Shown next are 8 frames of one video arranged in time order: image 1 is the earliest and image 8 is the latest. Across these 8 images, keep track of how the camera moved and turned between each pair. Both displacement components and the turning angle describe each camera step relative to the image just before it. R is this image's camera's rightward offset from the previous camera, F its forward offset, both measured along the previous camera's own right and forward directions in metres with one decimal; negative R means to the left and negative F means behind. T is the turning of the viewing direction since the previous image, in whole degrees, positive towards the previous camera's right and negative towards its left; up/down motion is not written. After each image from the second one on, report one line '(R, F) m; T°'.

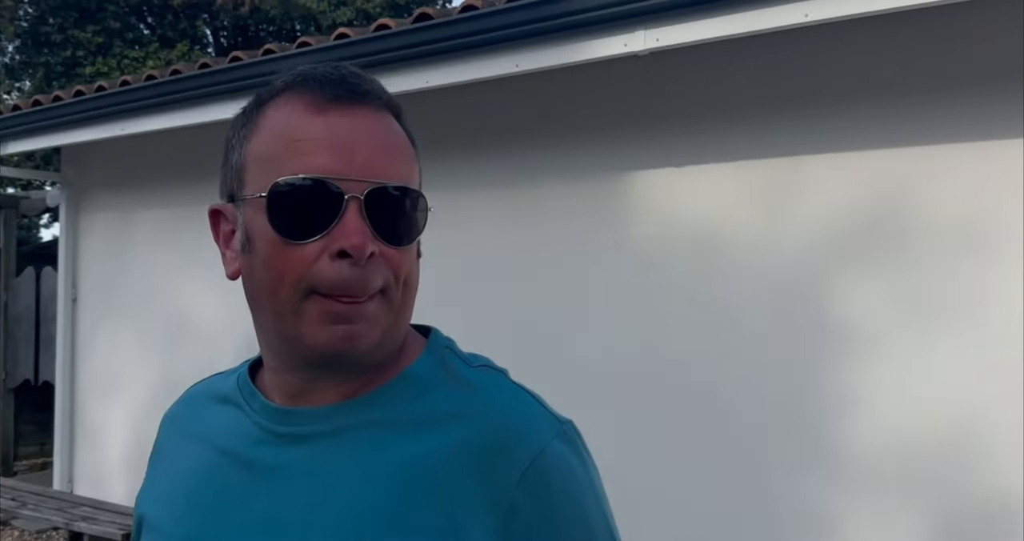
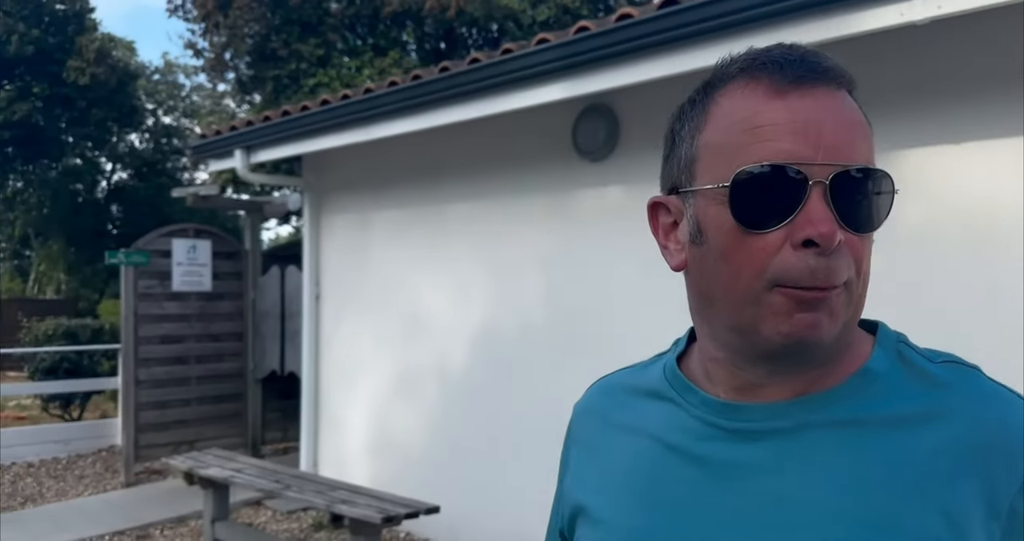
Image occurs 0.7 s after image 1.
(-0.6, 0.0) m; -11°
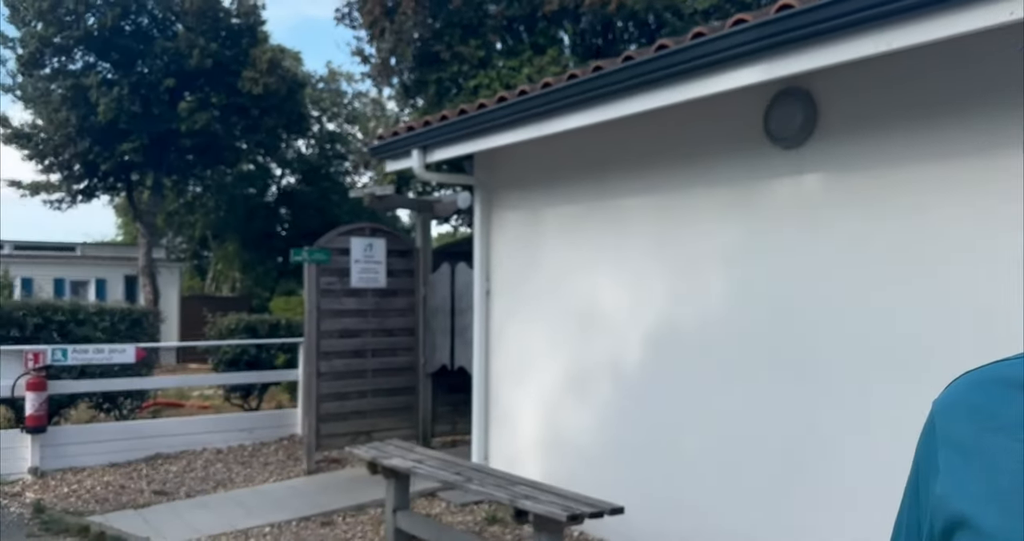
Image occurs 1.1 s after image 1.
(-0.4, +0.1) m; -9°
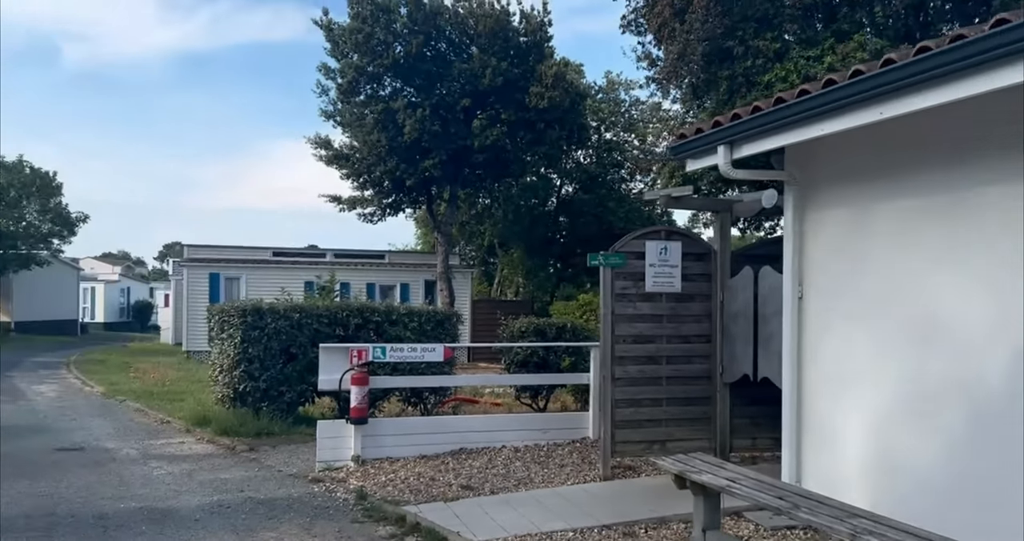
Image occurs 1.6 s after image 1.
(-0.3, +0.2) m; -19°
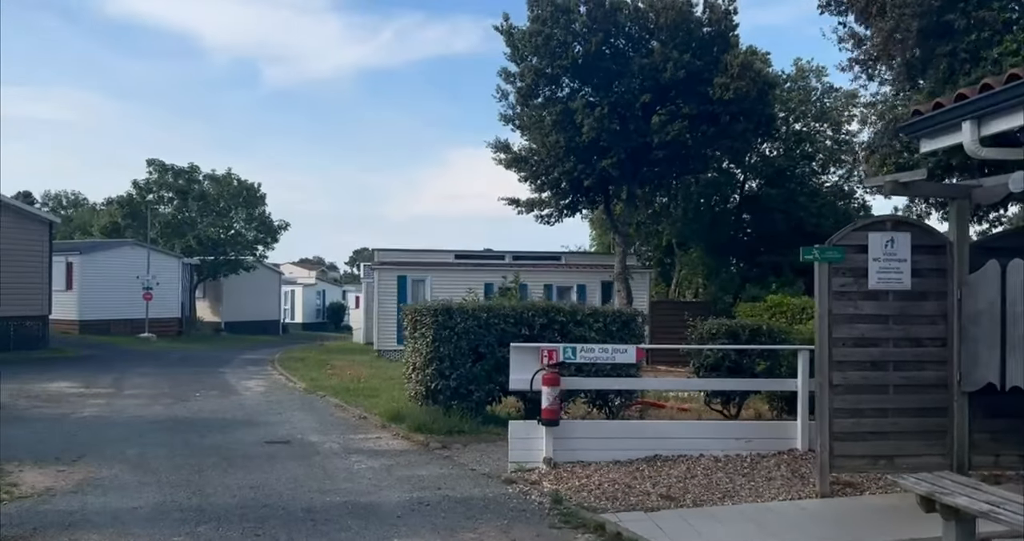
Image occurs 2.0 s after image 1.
(-0.3, +0.3) m; -12°
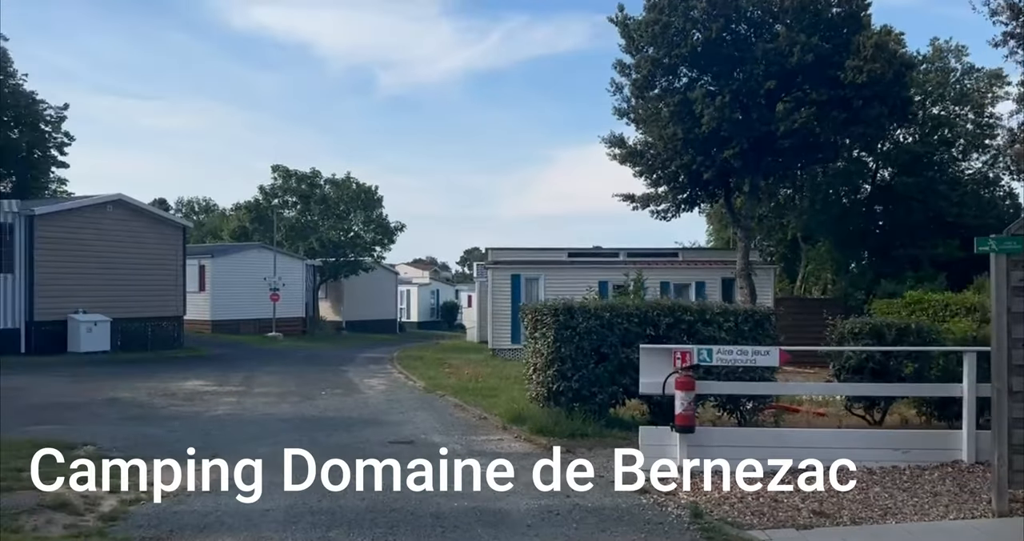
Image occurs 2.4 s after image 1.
(-0.2, +0.4) m; -8°
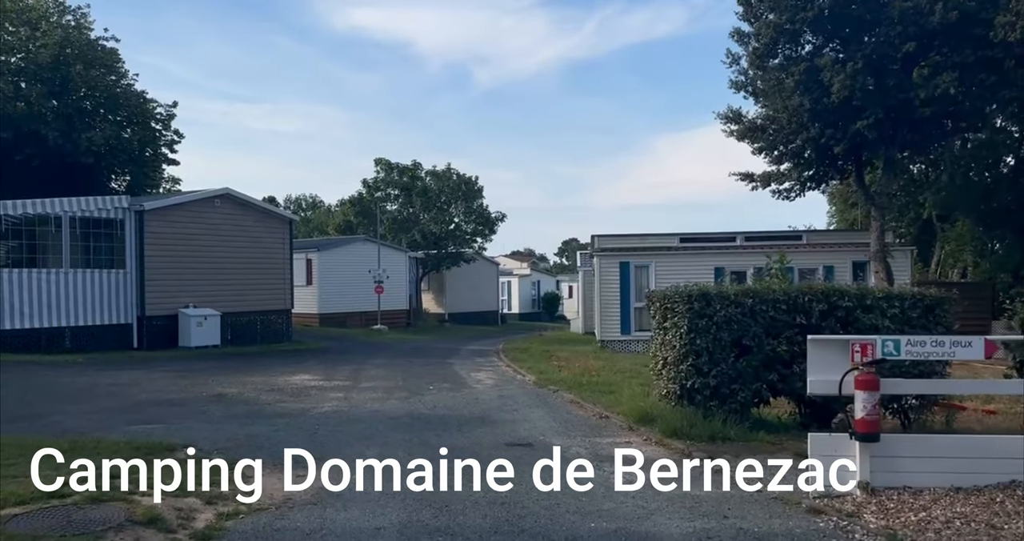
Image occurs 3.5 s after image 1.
(-0.4, +1.2) m; -7°
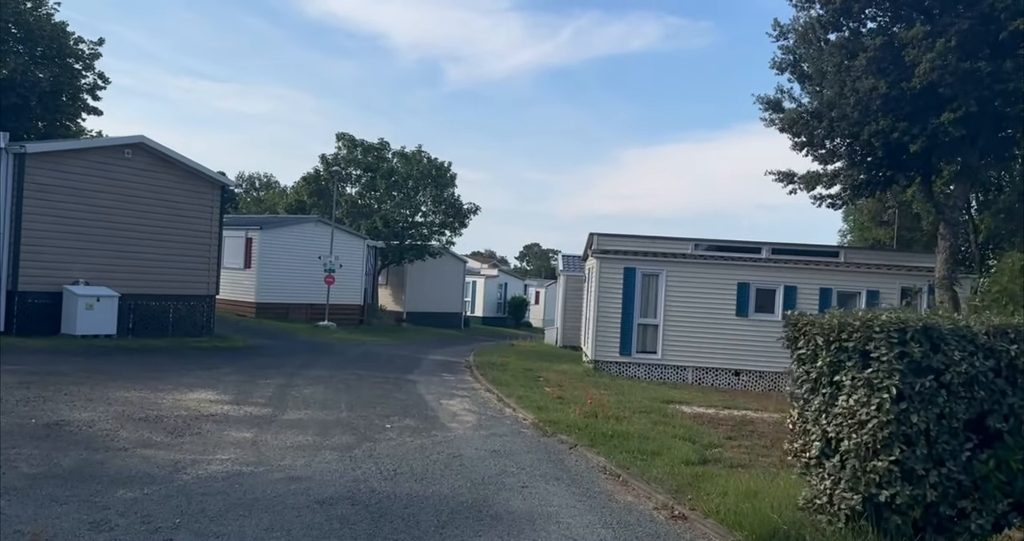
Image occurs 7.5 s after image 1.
(-0.7, +5.3) m; +3°
